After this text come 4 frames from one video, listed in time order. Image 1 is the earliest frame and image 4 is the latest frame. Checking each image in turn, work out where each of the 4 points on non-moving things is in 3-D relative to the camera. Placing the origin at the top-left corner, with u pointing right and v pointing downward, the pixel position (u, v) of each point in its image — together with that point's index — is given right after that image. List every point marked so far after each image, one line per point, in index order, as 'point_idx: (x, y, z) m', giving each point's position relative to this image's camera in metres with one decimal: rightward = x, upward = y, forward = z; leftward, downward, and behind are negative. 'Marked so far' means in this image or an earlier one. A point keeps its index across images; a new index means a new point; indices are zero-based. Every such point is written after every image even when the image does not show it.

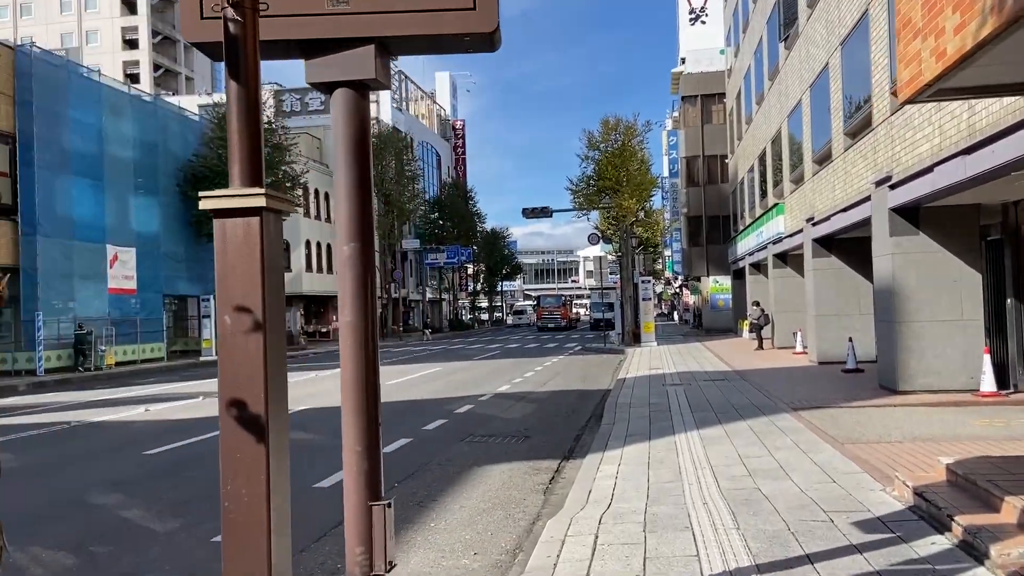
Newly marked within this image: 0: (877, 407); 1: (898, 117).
0: (+6.0, -2.0, +12.8) m
1: (+6.9, +3.1, +13.9) m
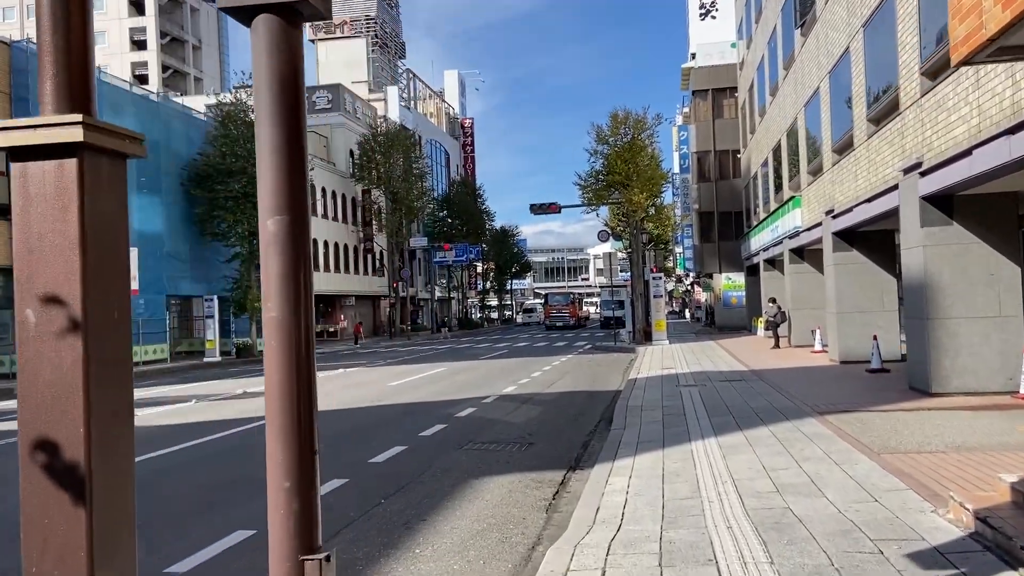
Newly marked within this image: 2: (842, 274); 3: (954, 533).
0: (+6.0, -1.9, +11.8) m
1: (+7.0, +3.2, +12.9) m
2: (+8.2, +0.4, +19.4) m
3: (+3.3, -1.8, +5.8) m
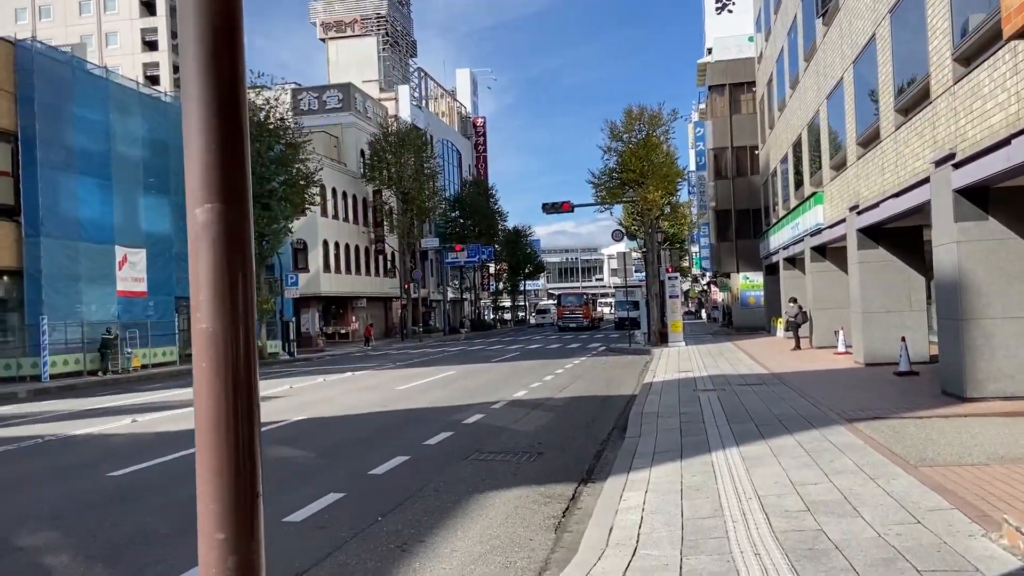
0: (+6.2, -1.8, +11.1) m
1: (+7.1, +3.2, +12.2) m
2: (+8.5, +0.4, +18.6) m
3: (+3.3, -1.8, +5.1) m
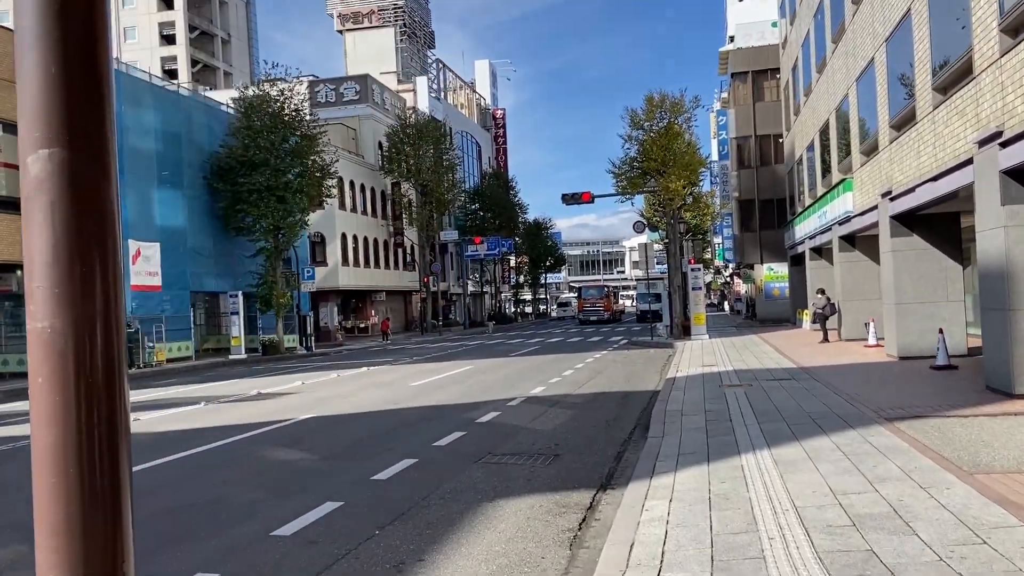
0: (+6.4, -1.7, +10.3) m
1: (+7.3, +3.3, +11.3) m
2: (+8.9, +0.6, +17.7) m
3: (+3.3, -1.7, +4.3) m
